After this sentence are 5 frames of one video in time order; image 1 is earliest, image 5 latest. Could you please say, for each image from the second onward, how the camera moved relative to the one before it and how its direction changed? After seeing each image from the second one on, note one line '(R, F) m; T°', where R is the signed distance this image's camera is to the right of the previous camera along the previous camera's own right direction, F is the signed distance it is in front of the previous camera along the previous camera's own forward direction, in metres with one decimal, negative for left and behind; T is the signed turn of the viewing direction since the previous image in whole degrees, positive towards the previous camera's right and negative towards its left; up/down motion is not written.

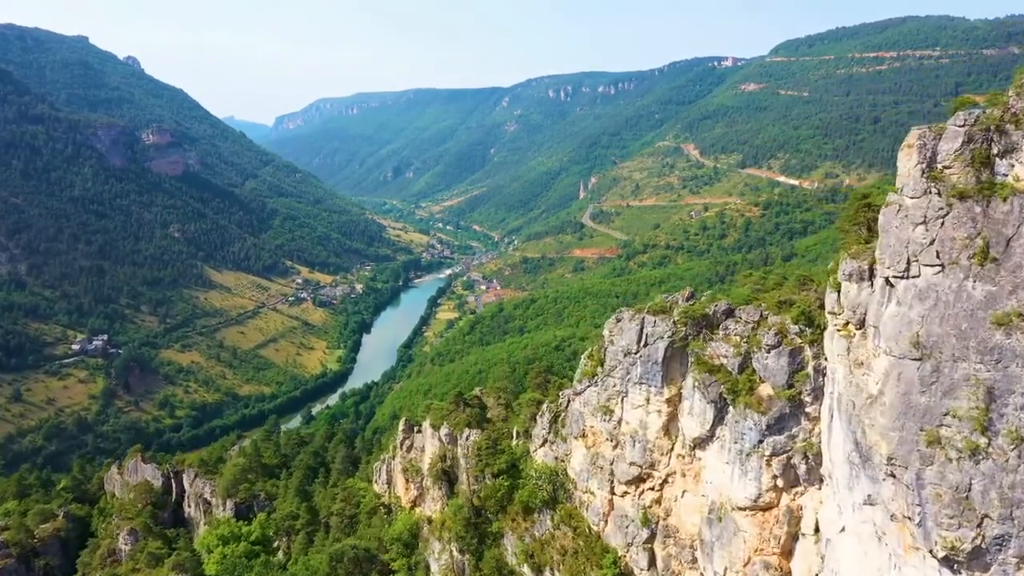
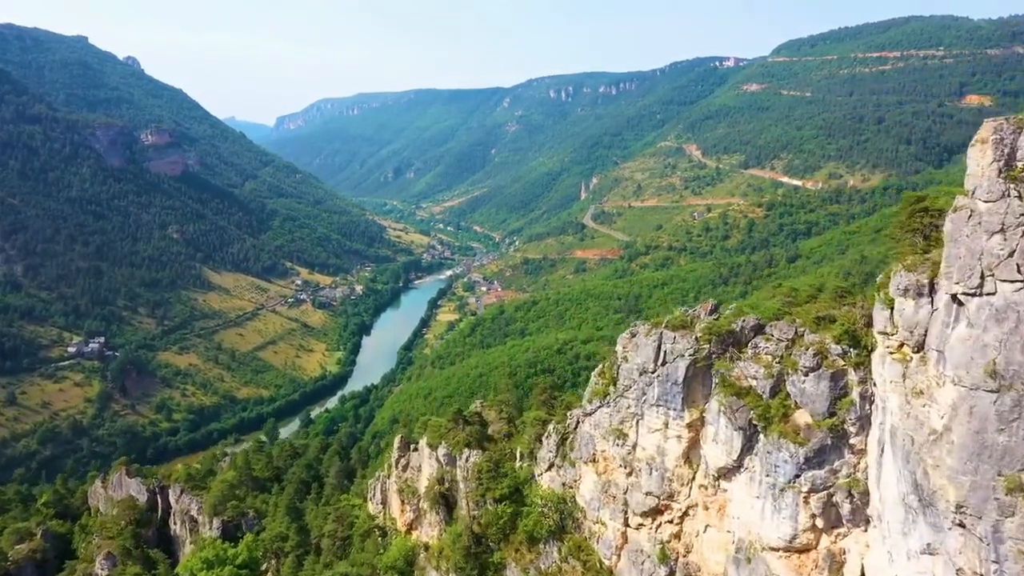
(0.0, +0.7) m; 0°
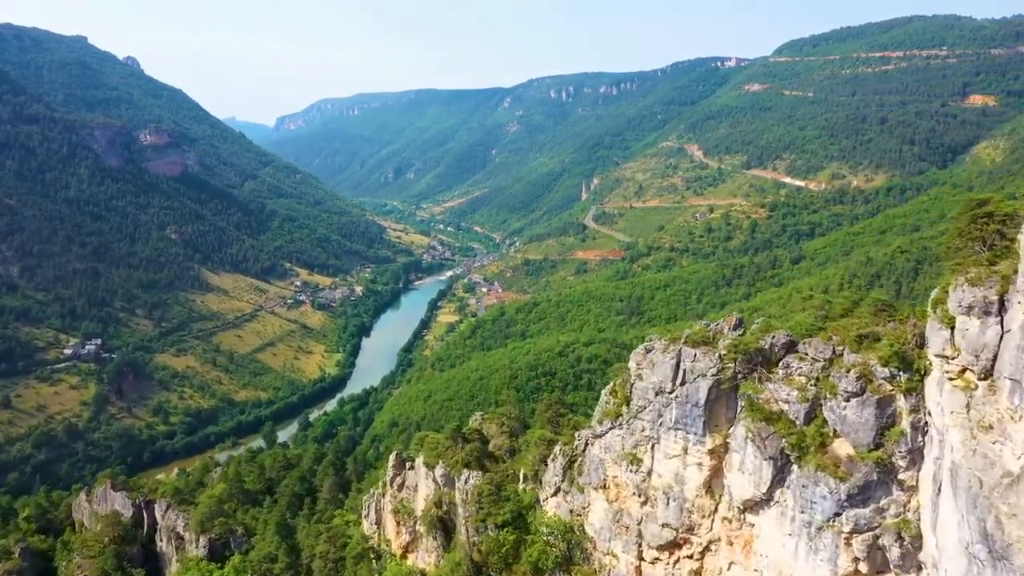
(0.0, +0.6) m; 0°
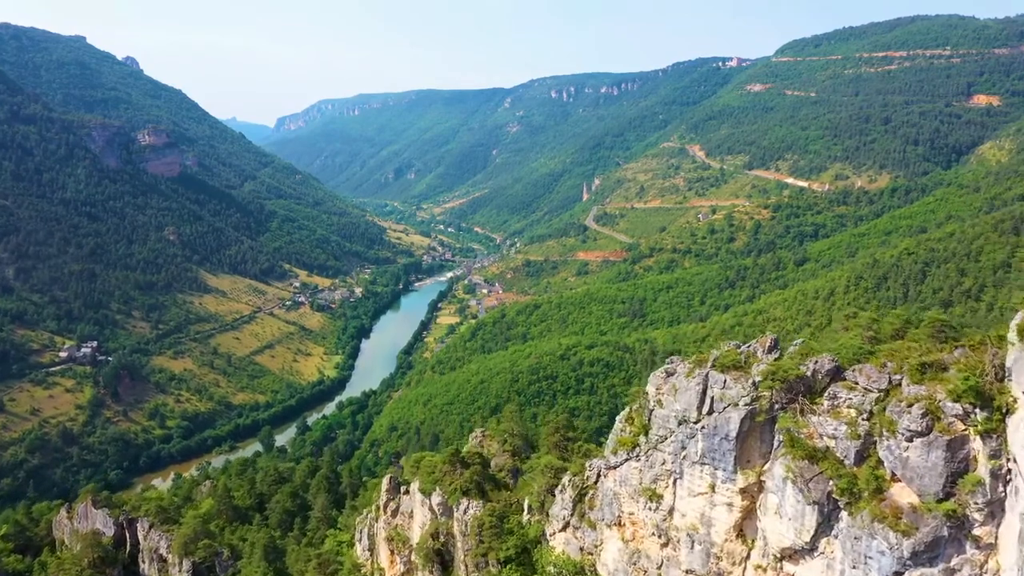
(0.0, +0.7) m; 0°
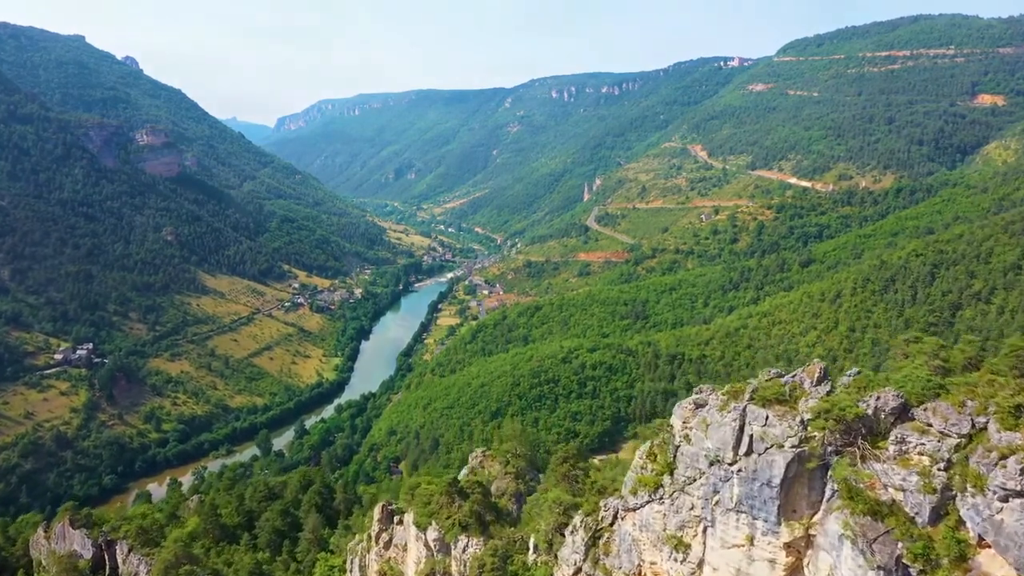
(0.0, +0.7) m; 0°
